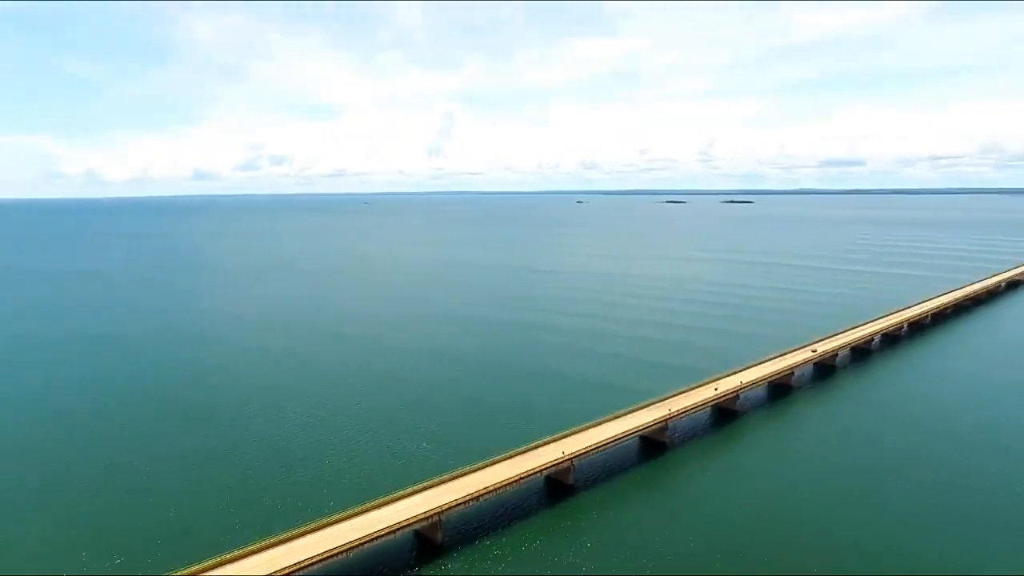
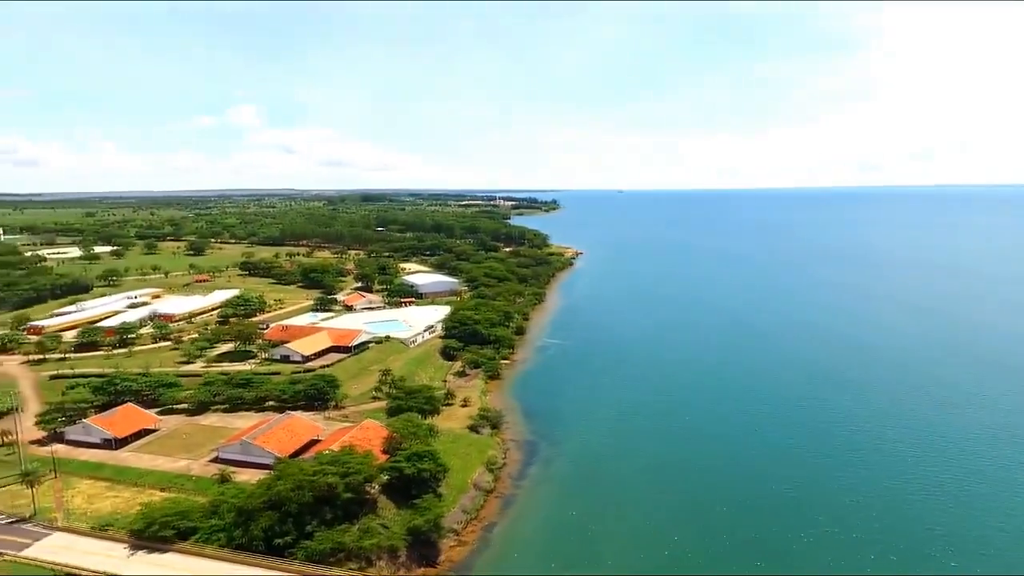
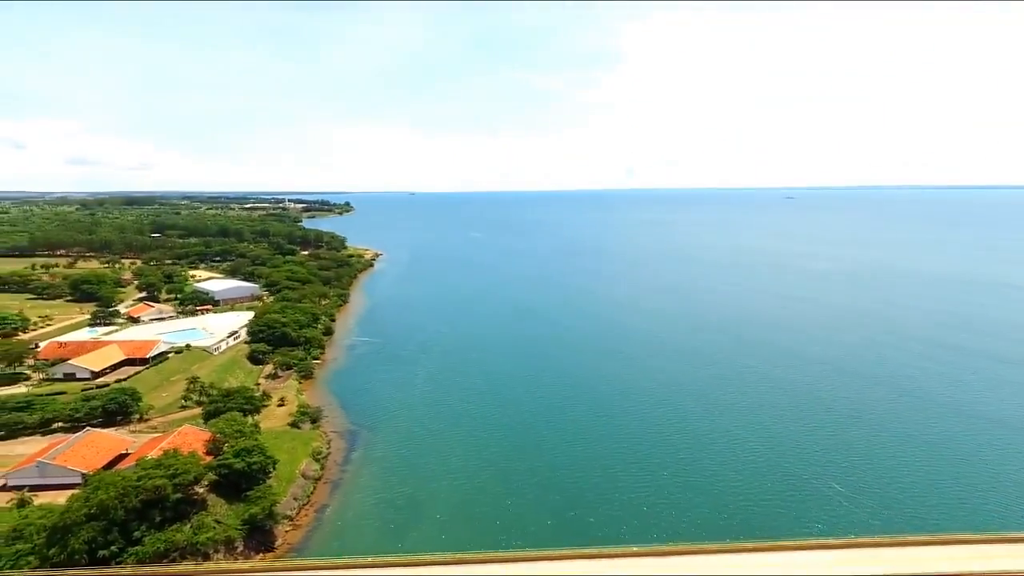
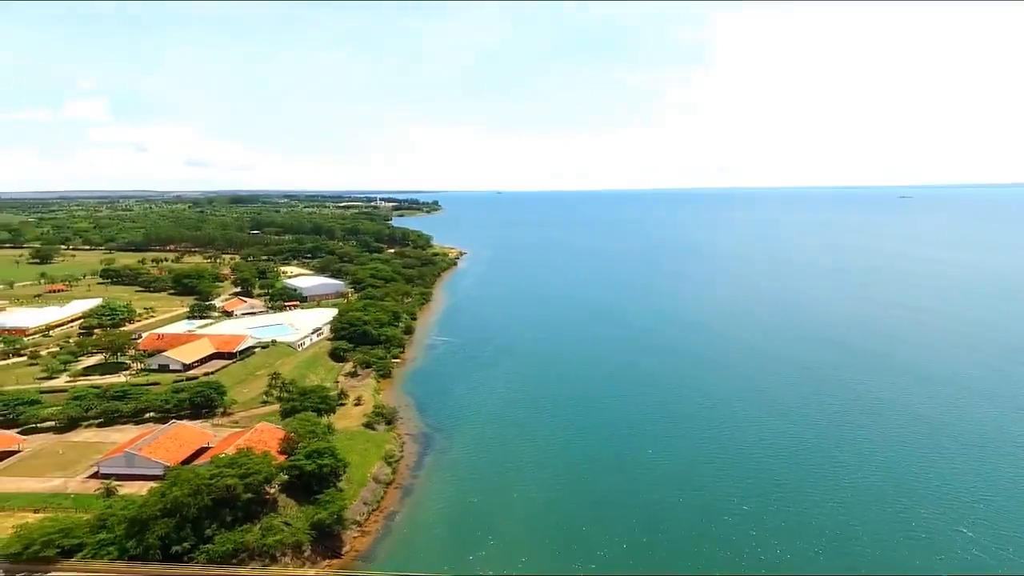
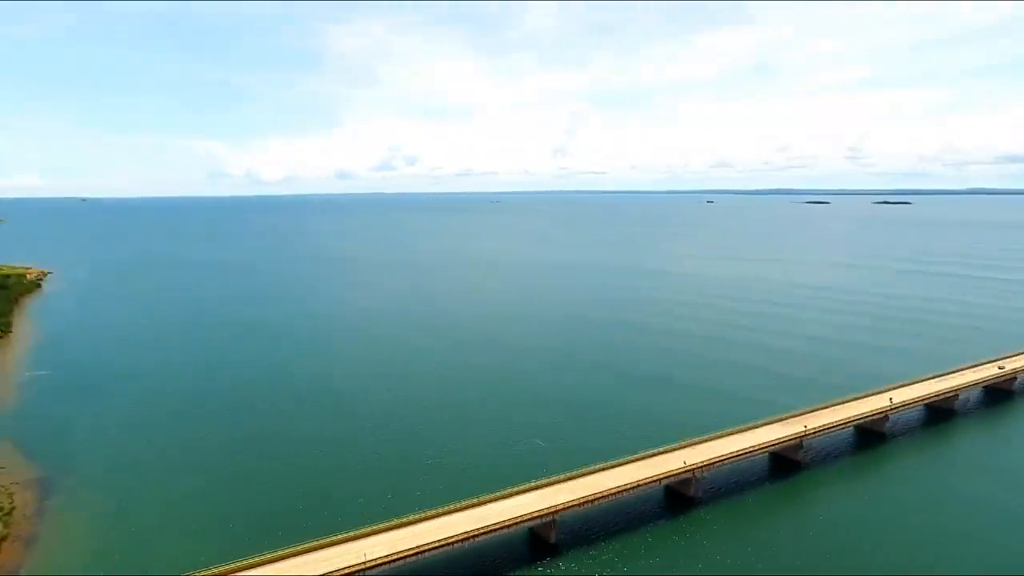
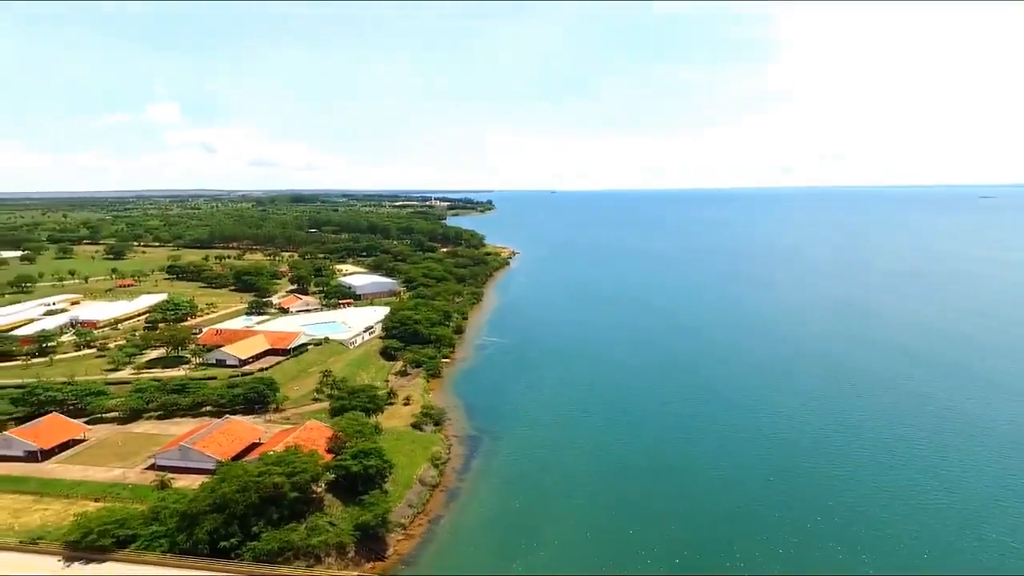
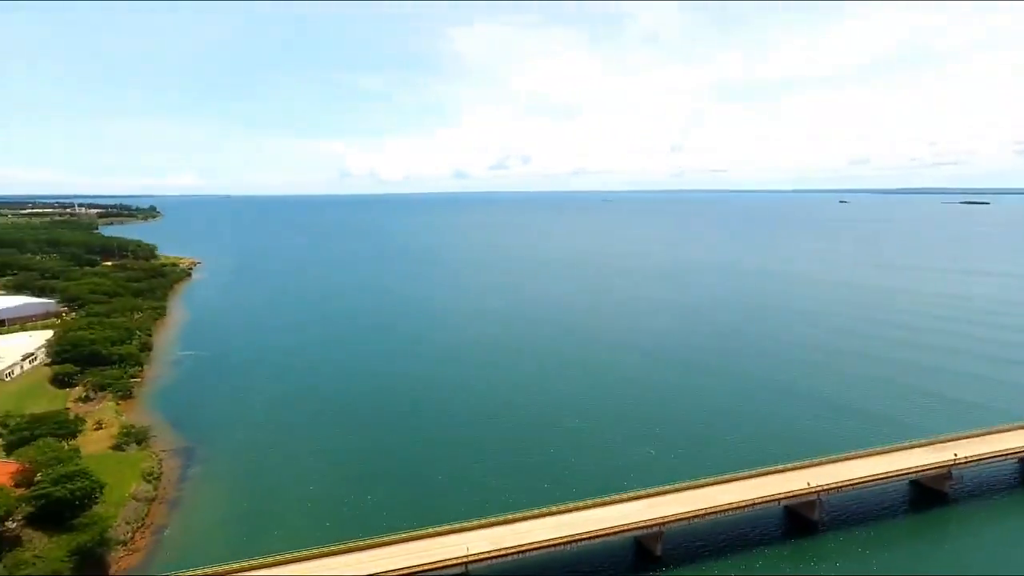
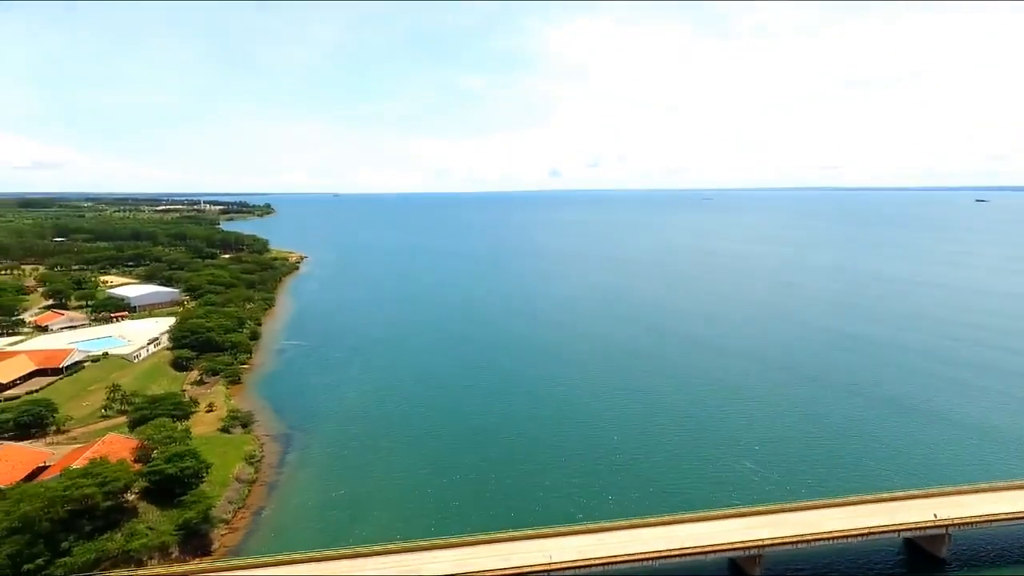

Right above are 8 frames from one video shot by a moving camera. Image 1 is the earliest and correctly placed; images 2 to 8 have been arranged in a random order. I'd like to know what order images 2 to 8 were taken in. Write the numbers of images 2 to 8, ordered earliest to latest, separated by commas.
5, 7, 8, 3, 4, 6, 2
